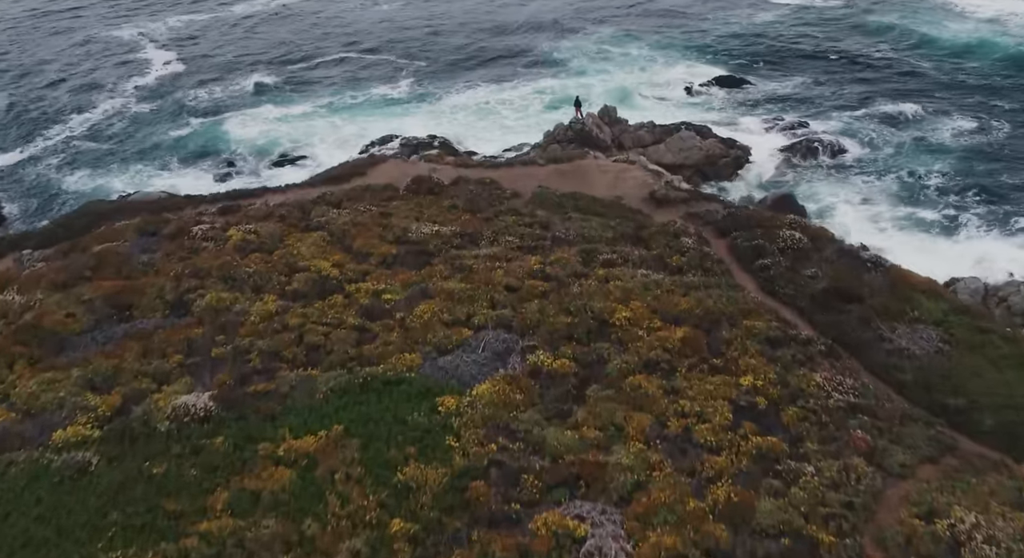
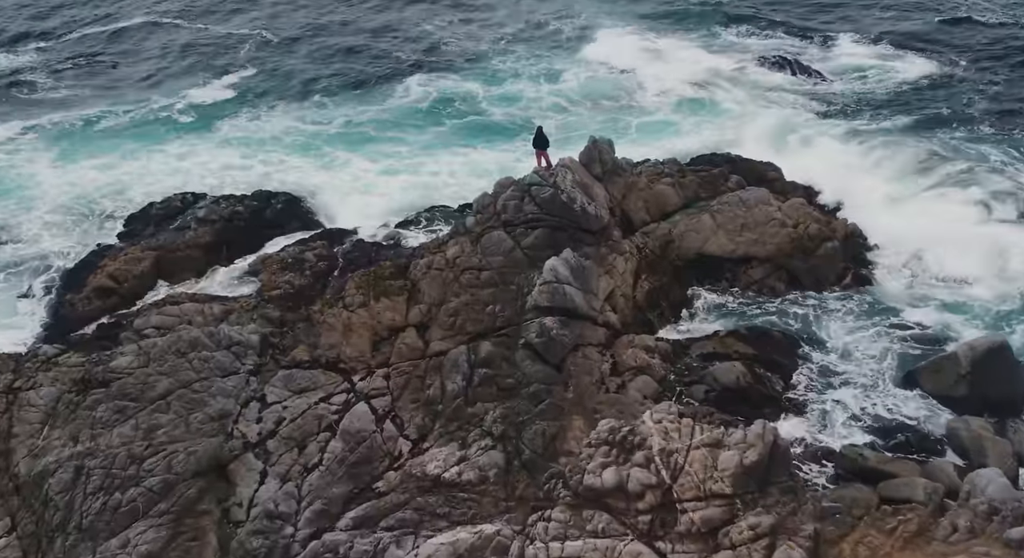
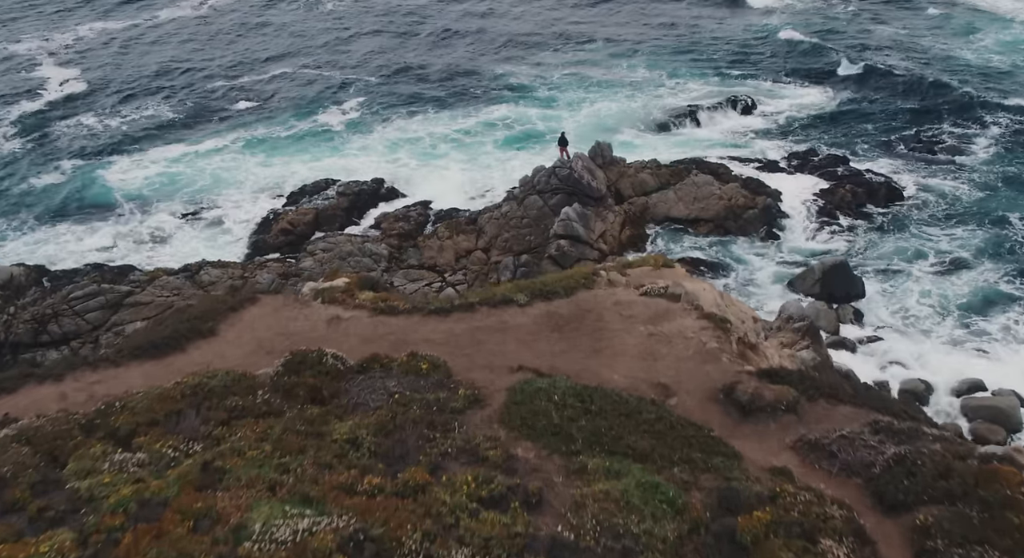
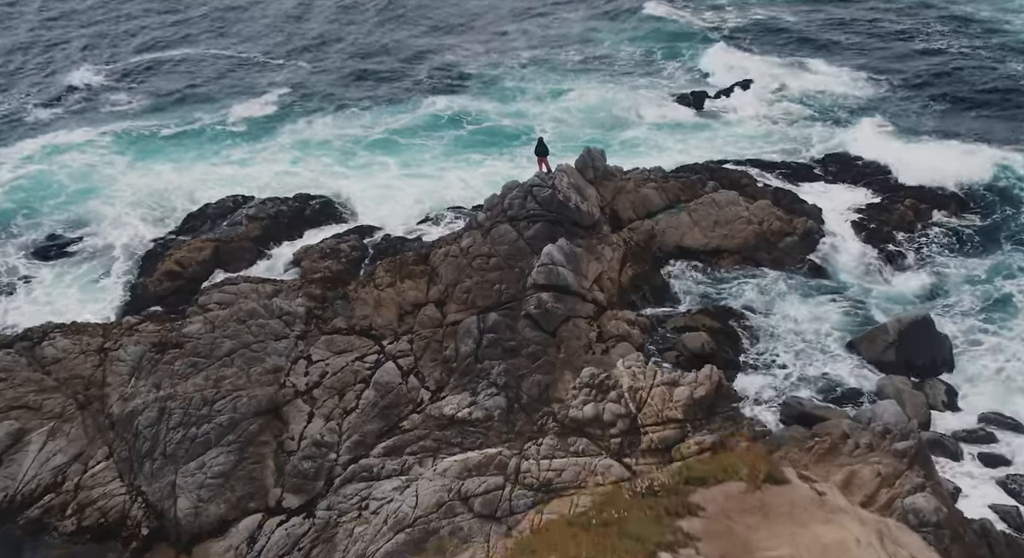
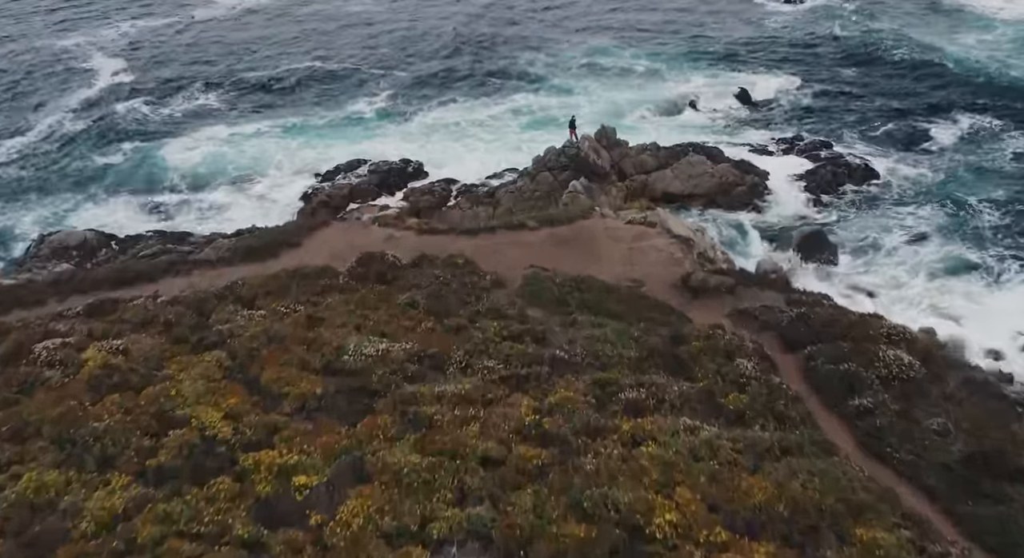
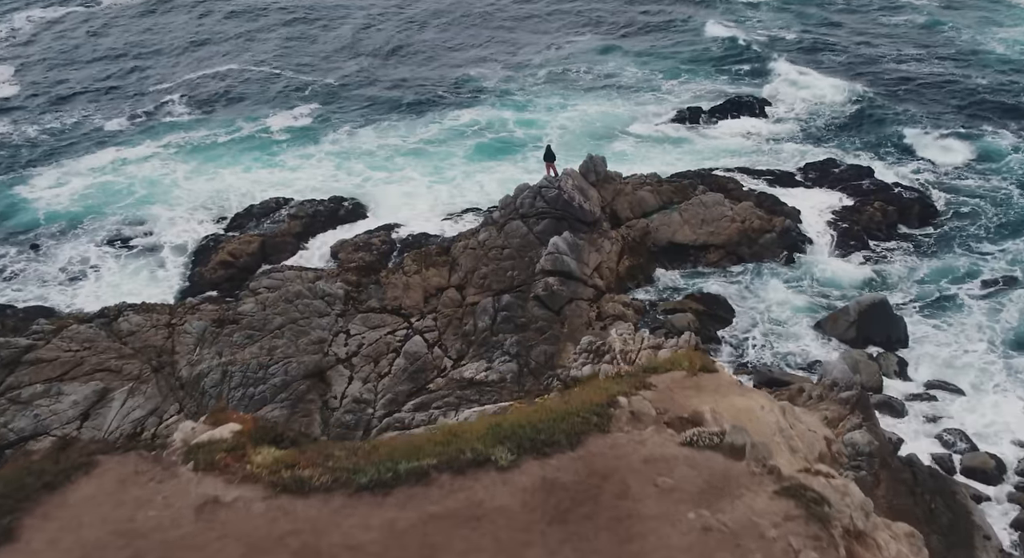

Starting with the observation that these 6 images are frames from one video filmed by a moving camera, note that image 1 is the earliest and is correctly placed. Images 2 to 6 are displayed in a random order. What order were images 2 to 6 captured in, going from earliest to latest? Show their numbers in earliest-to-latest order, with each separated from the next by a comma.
5, 3, 6, 4, 2
